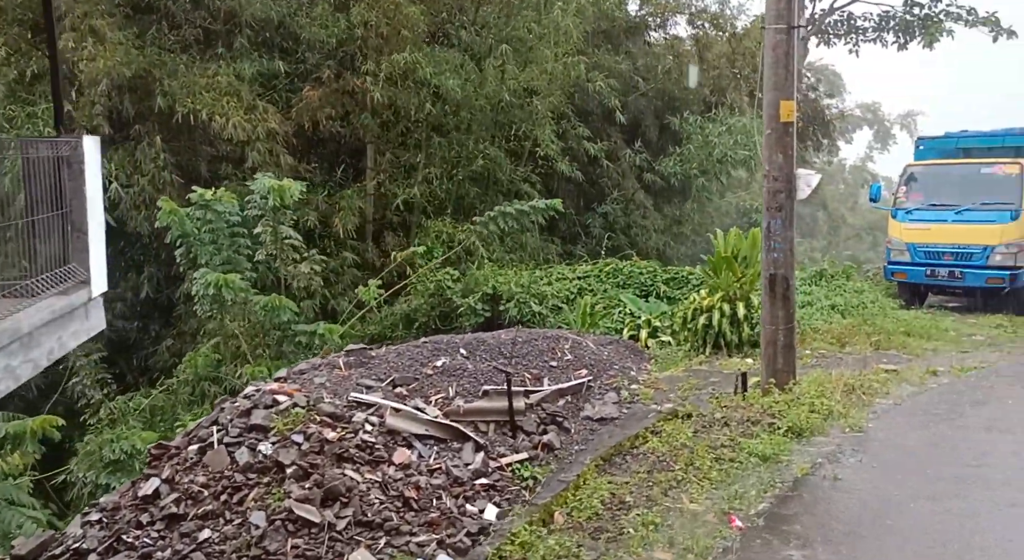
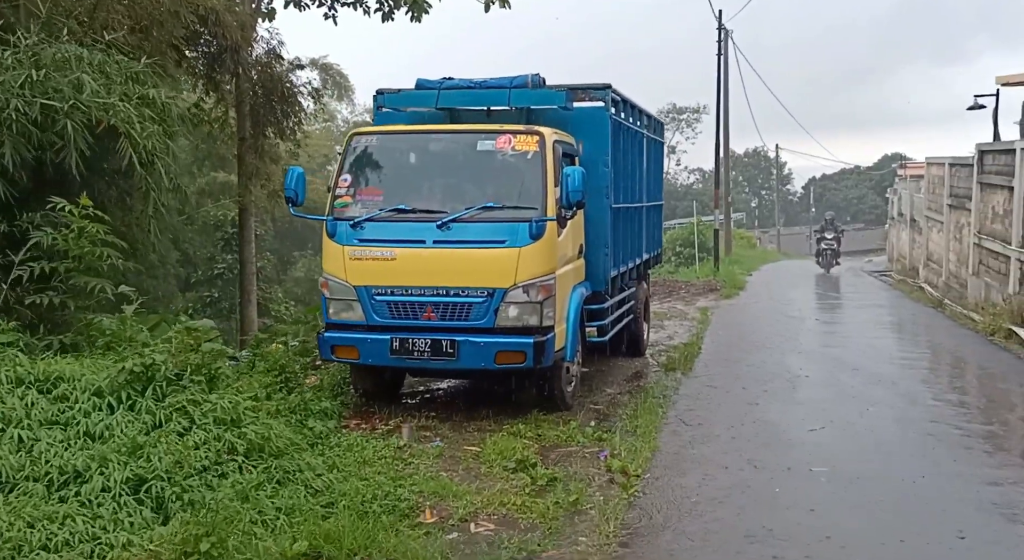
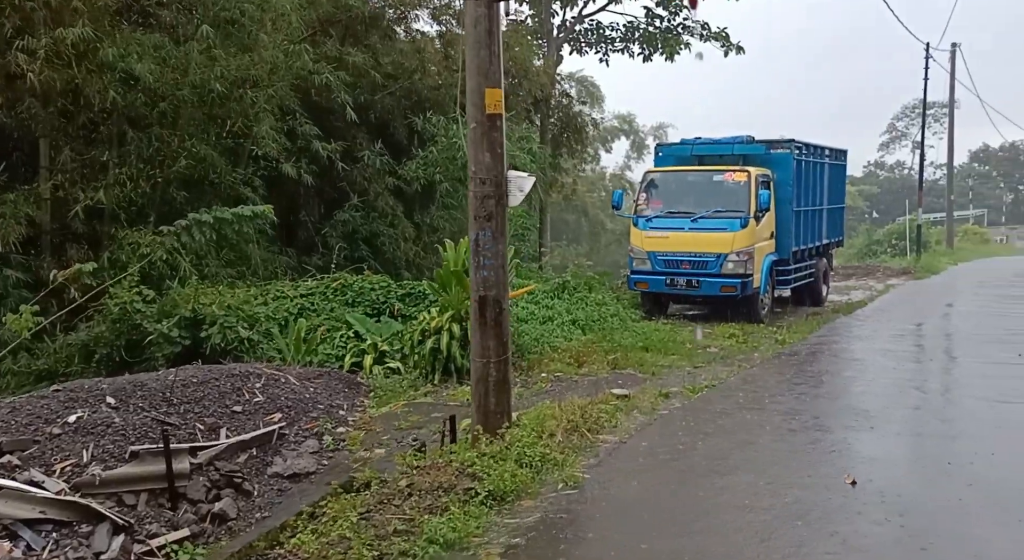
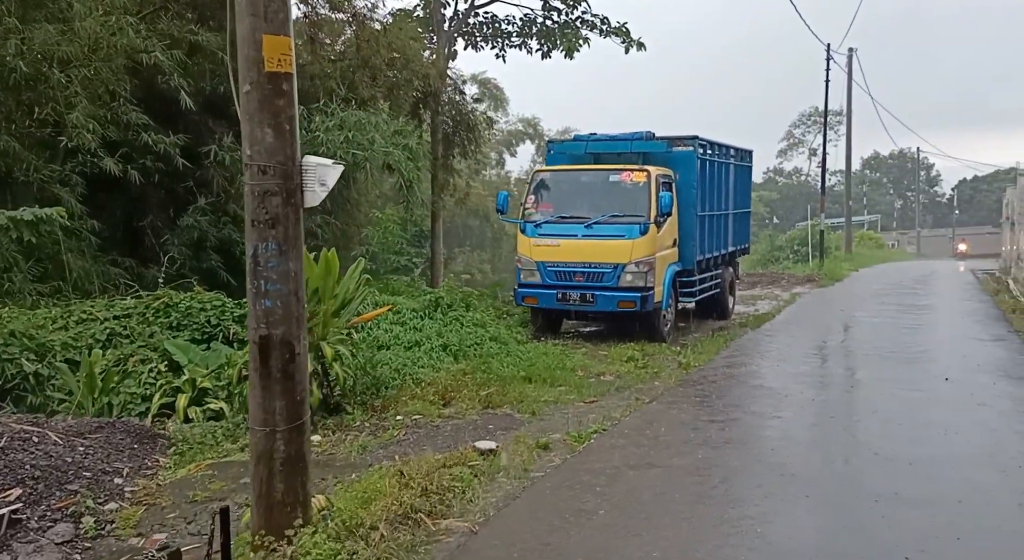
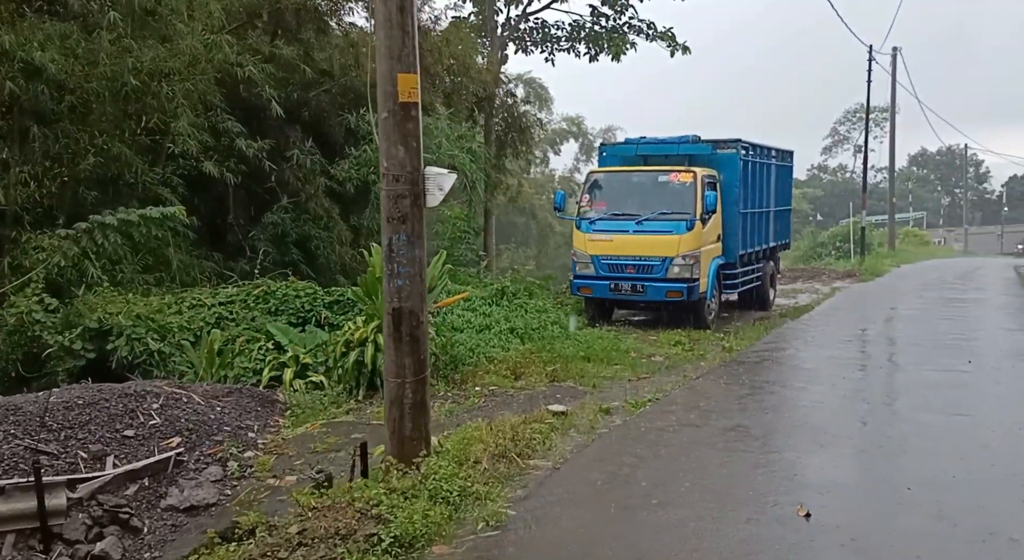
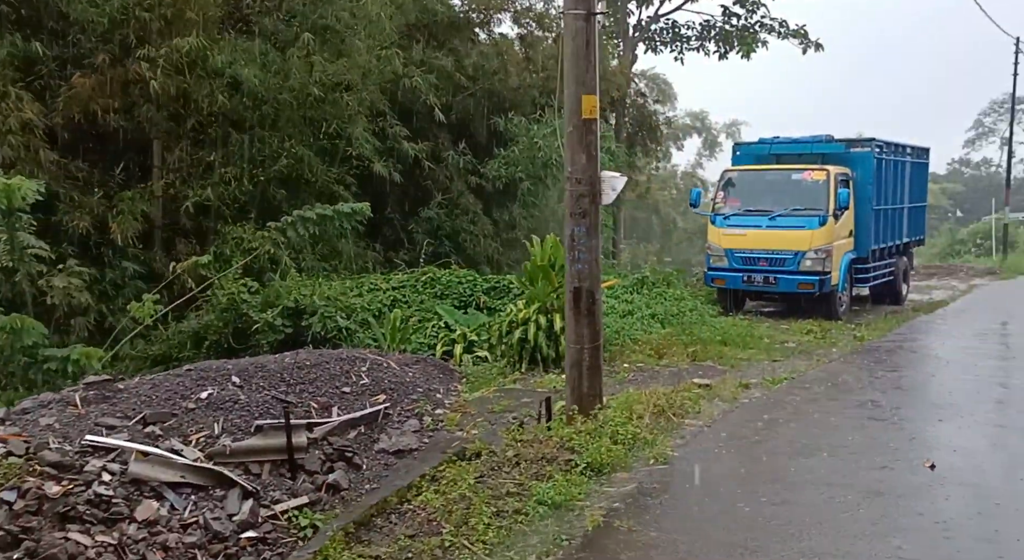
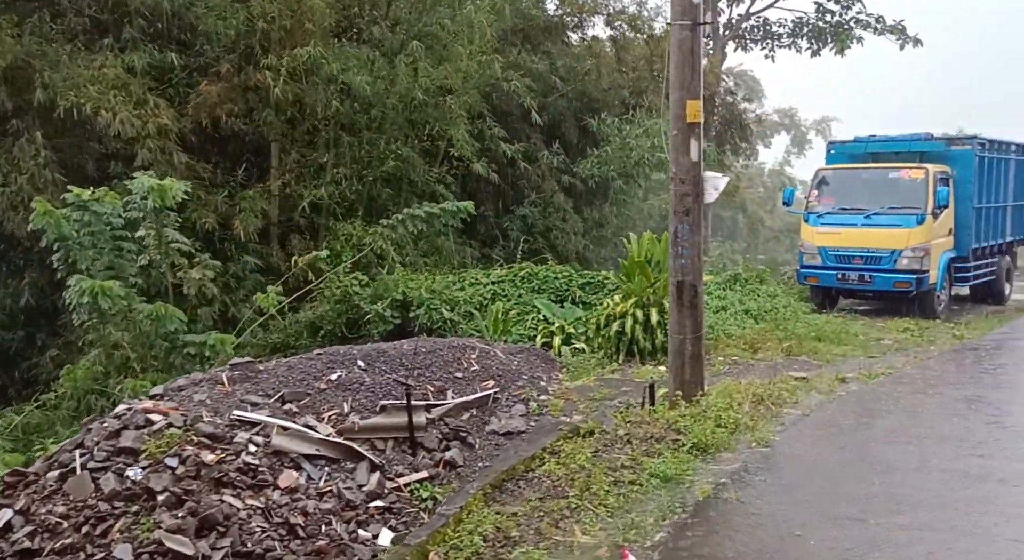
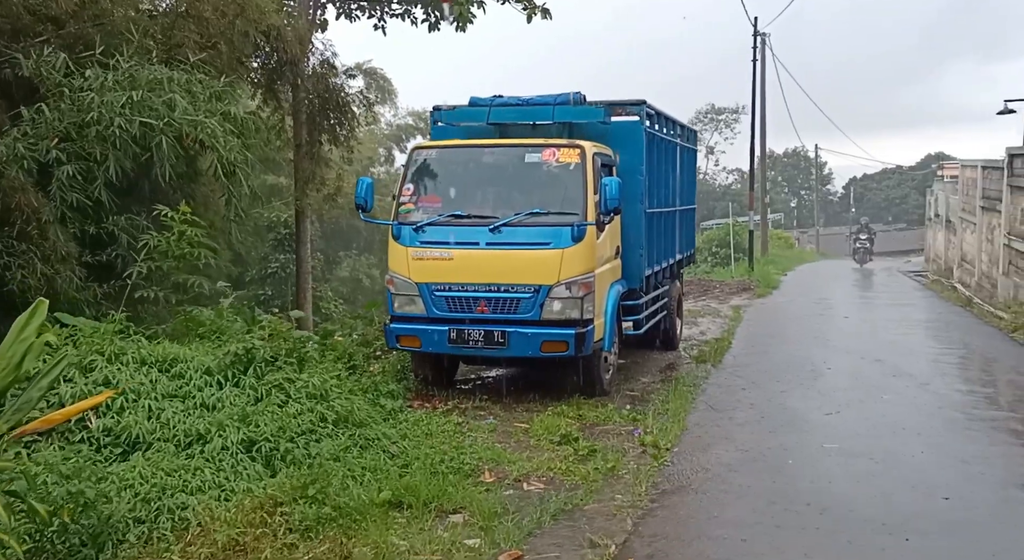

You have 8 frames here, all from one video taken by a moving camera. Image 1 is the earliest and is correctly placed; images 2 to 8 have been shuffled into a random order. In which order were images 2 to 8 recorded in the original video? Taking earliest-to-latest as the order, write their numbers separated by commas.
7, 6, 3, 5, 4, 8, 2
